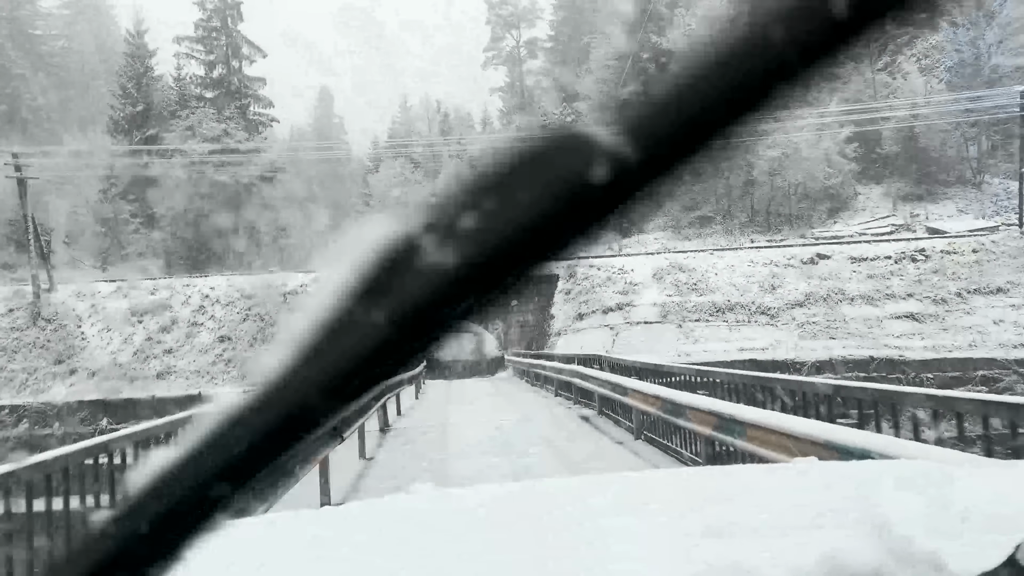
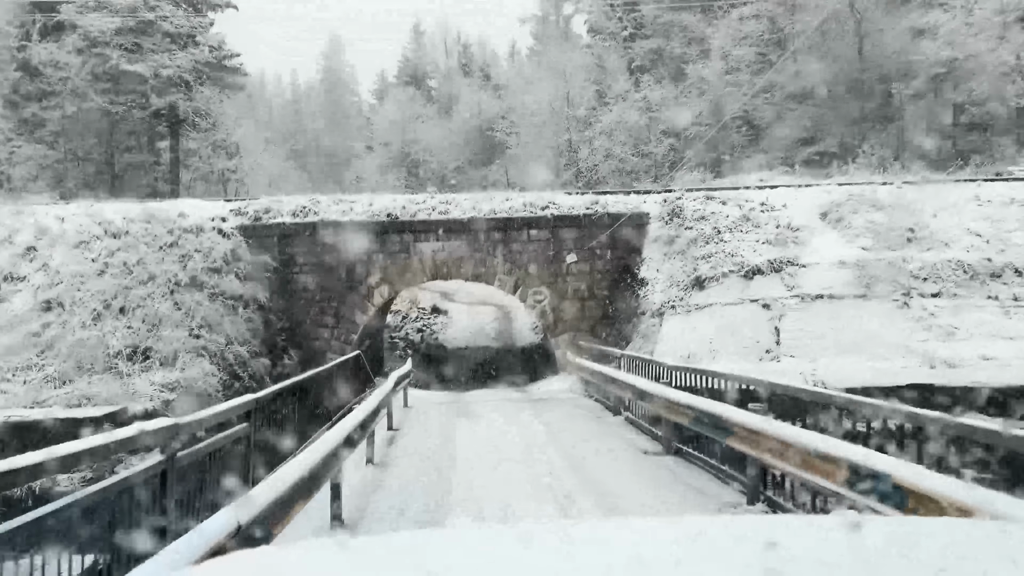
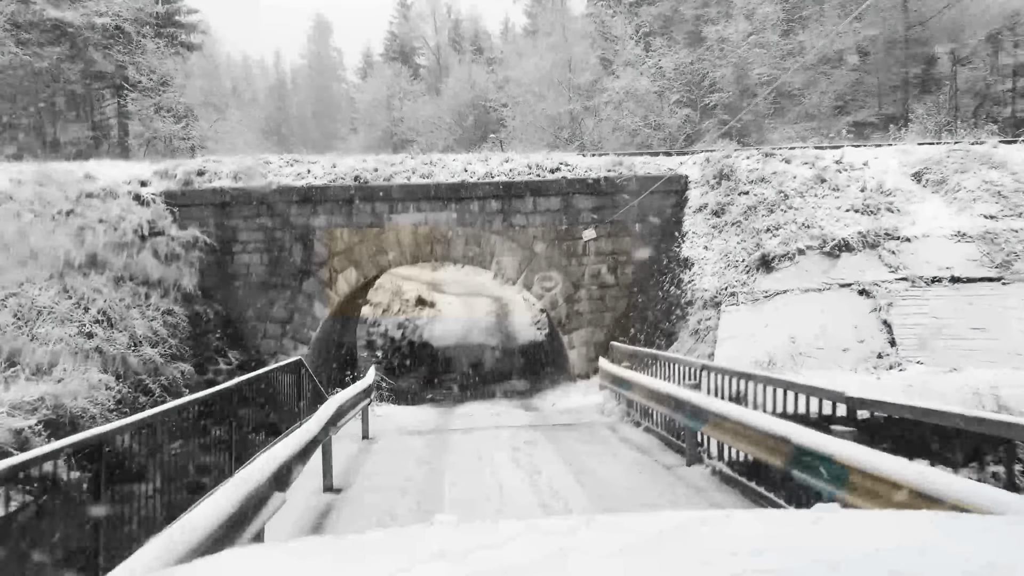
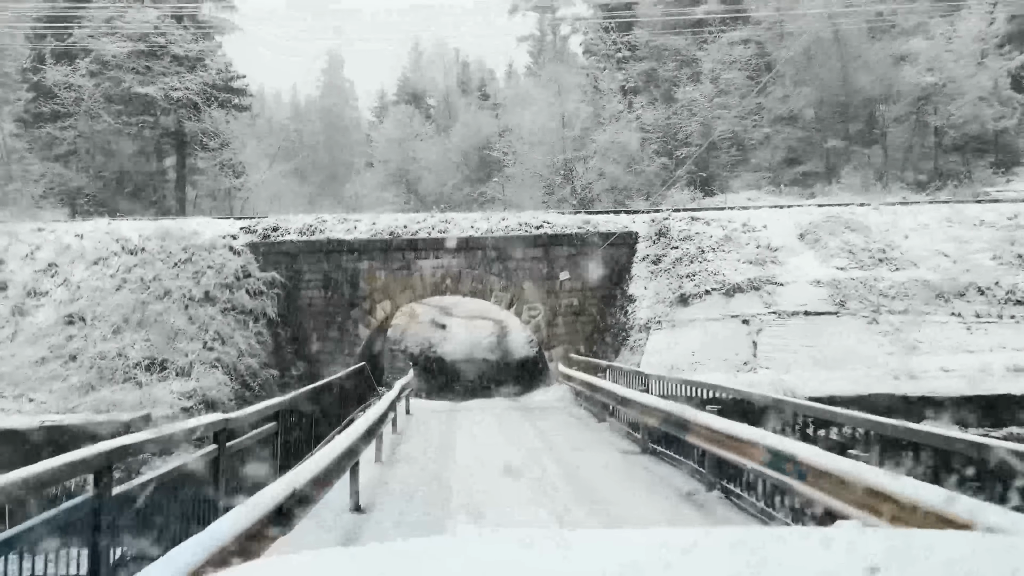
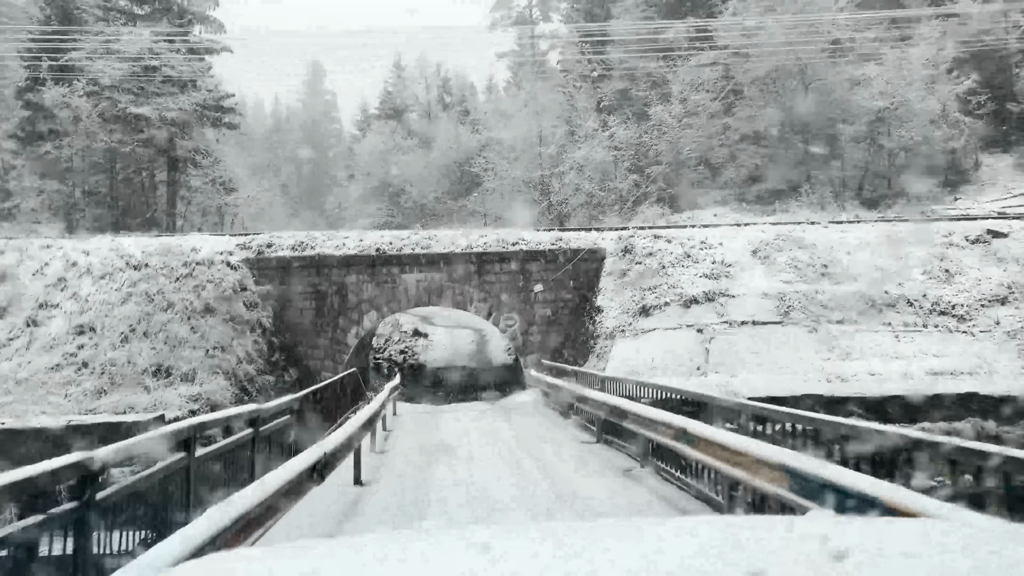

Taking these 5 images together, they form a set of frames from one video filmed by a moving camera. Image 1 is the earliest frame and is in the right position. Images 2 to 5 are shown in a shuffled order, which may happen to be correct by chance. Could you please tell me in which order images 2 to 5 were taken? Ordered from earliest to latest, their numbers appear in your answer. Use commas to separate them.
5, 4, 2, 3
